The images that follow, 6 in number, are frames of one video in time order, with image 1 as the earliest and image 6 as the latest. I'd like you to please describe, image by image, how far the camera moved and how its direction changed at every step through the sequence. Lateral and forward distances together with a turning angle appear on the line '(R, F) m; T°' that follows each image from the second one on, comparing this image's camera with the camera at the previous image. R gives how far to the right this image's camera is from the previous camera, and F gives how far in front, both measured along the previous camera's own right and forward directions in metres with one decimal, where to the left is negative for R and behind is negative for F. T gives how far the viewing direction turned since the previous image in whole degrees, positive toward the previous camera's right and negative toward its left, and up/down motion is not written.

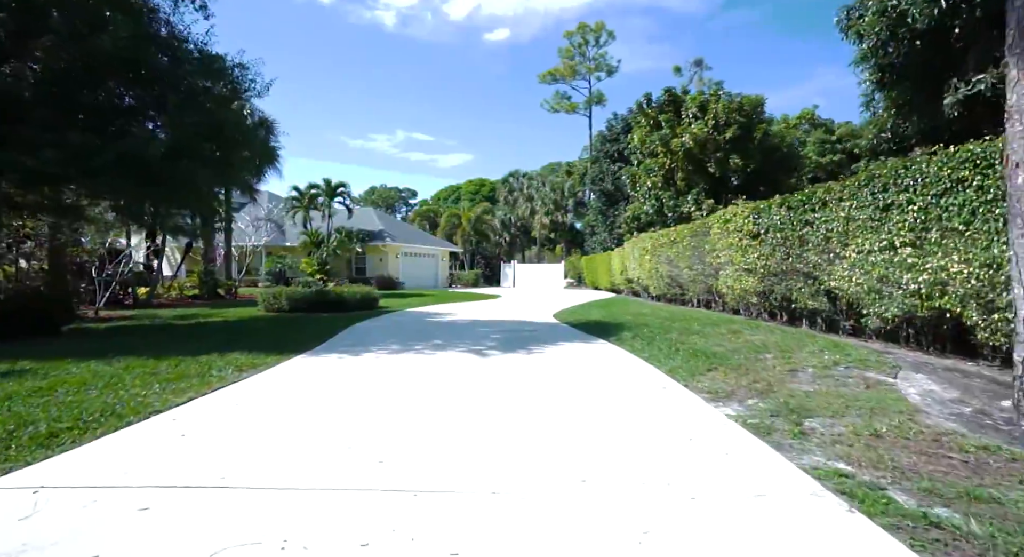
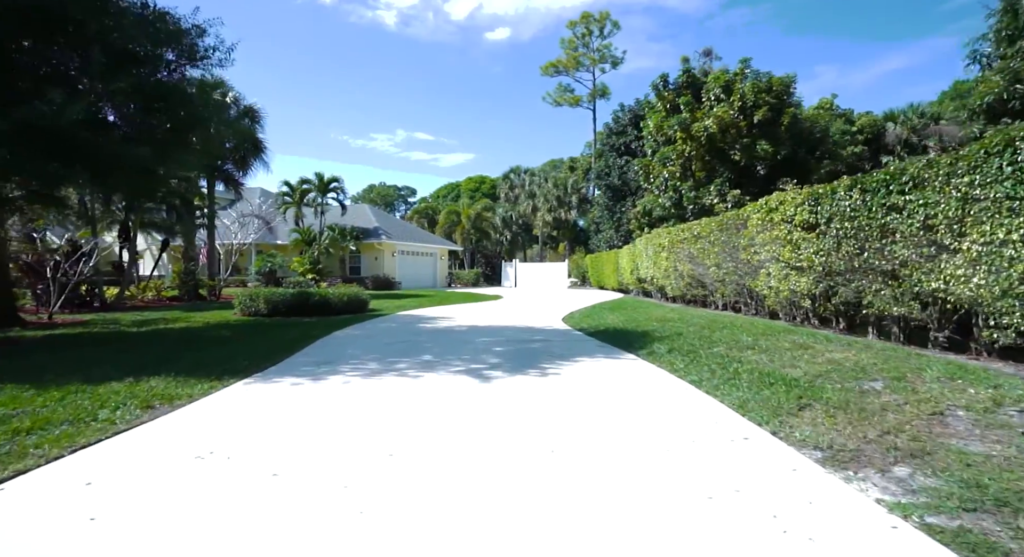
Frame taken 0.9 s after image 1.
(-0.1, +1.9) m; 0°
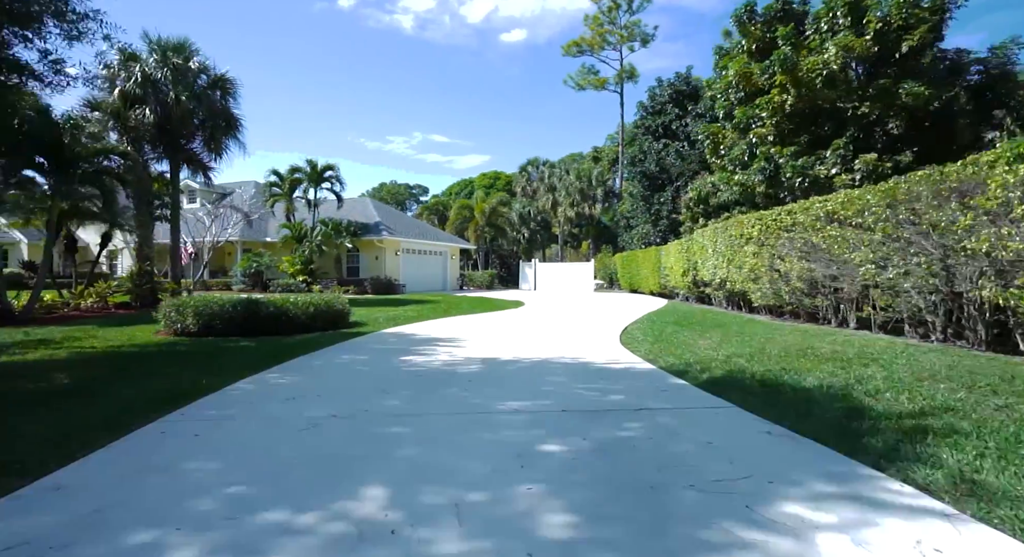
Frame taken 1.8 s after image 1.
(-0.4, +5.2) m; -1°
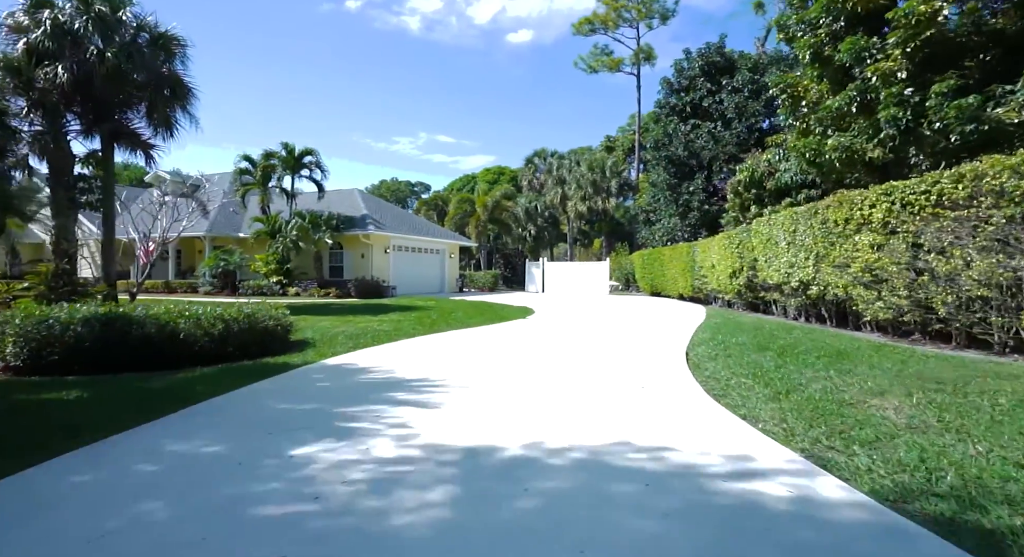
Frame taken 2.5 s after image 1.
(-0.1, +4.5) m; 0°
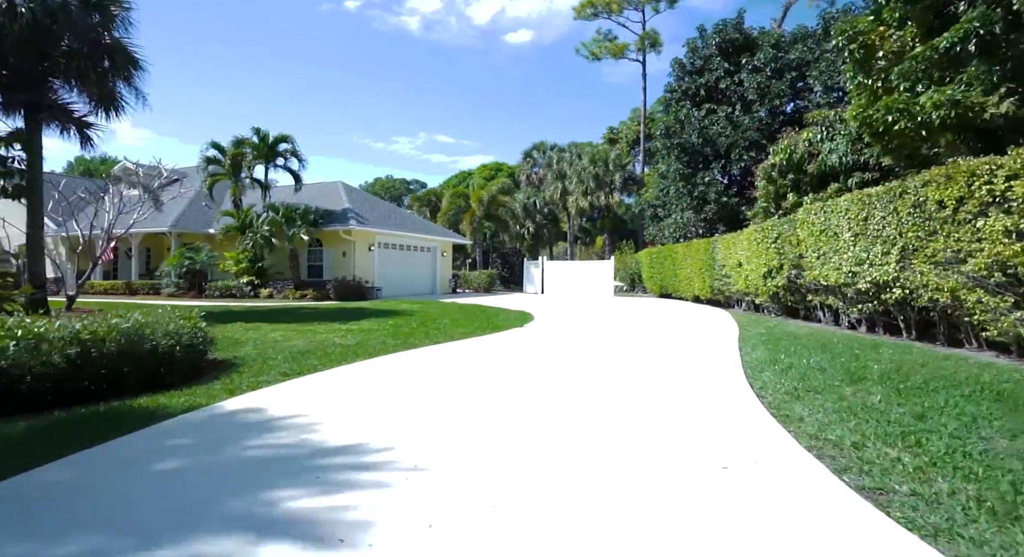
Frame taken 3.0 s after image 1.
(+0.1, +2.9) m; 0°
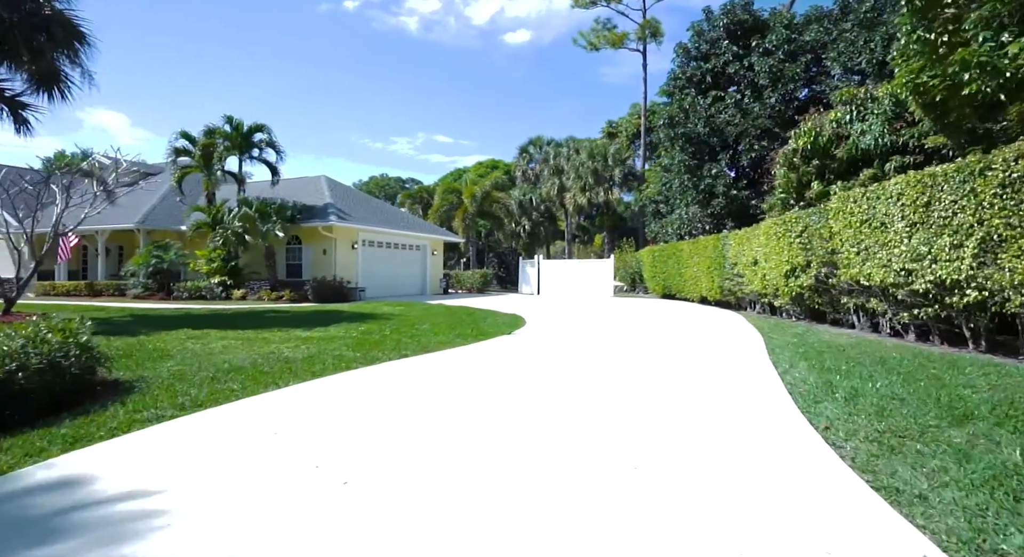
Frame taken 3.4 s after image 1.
(+0.3, +2.0) m; 0°
